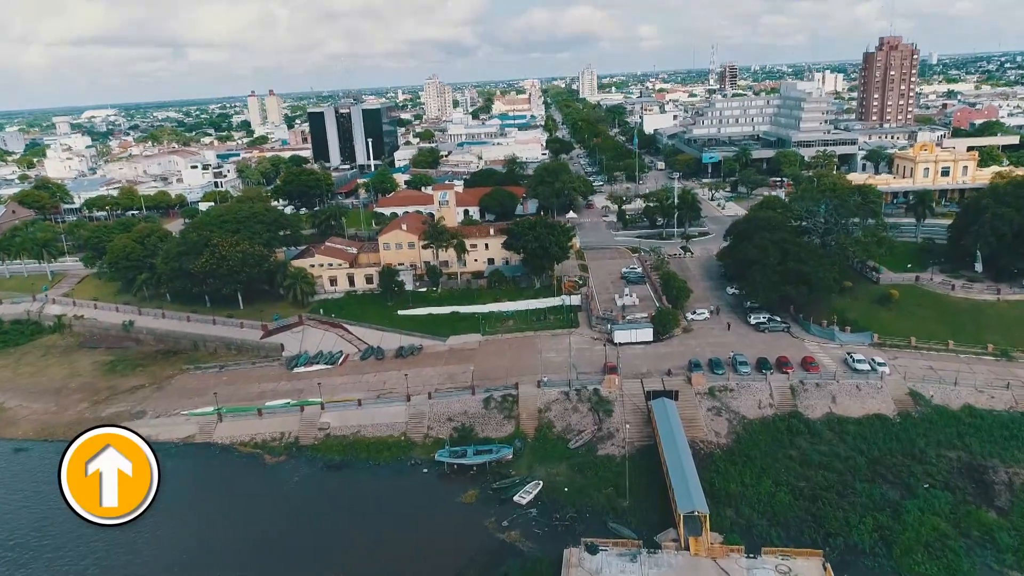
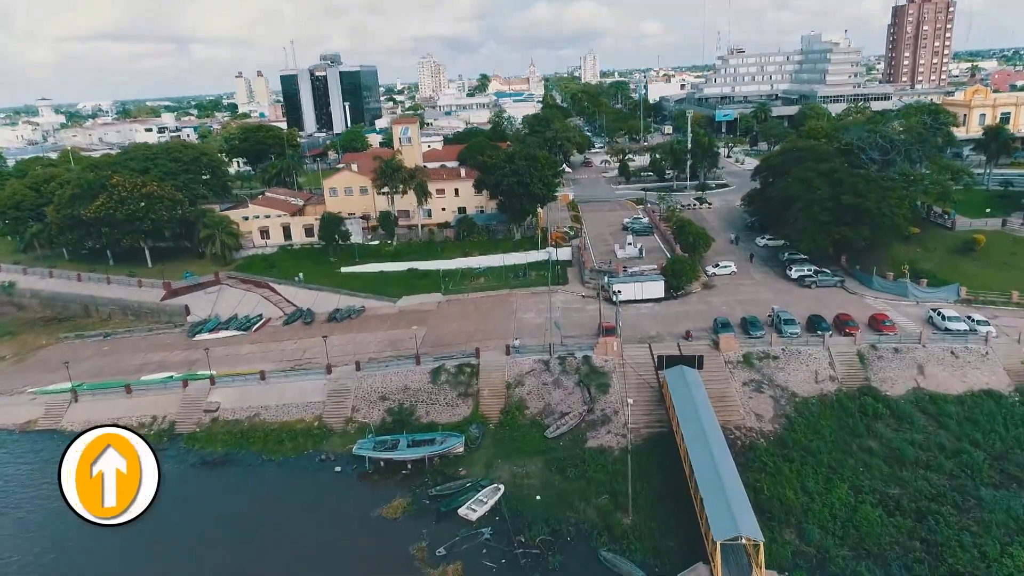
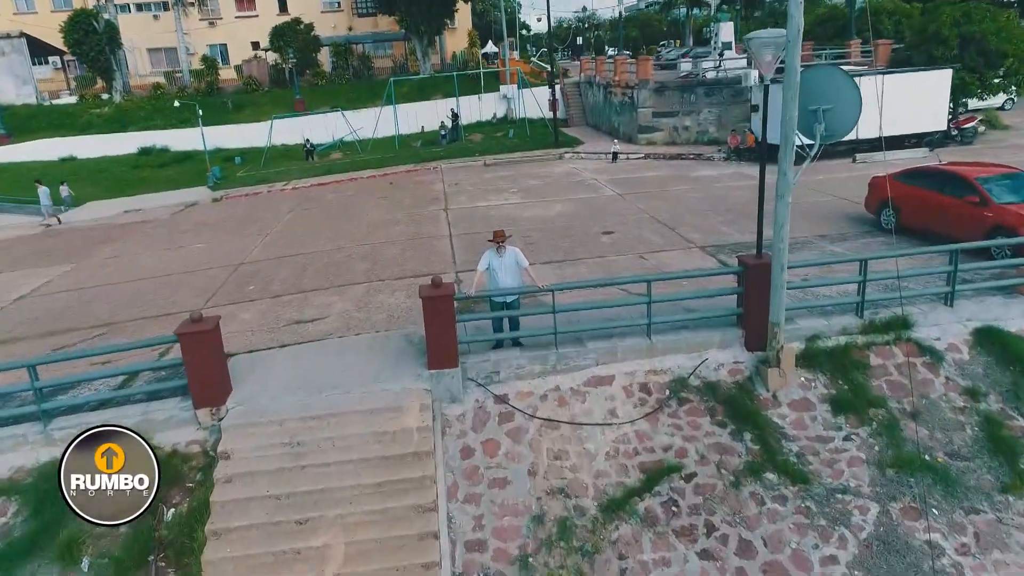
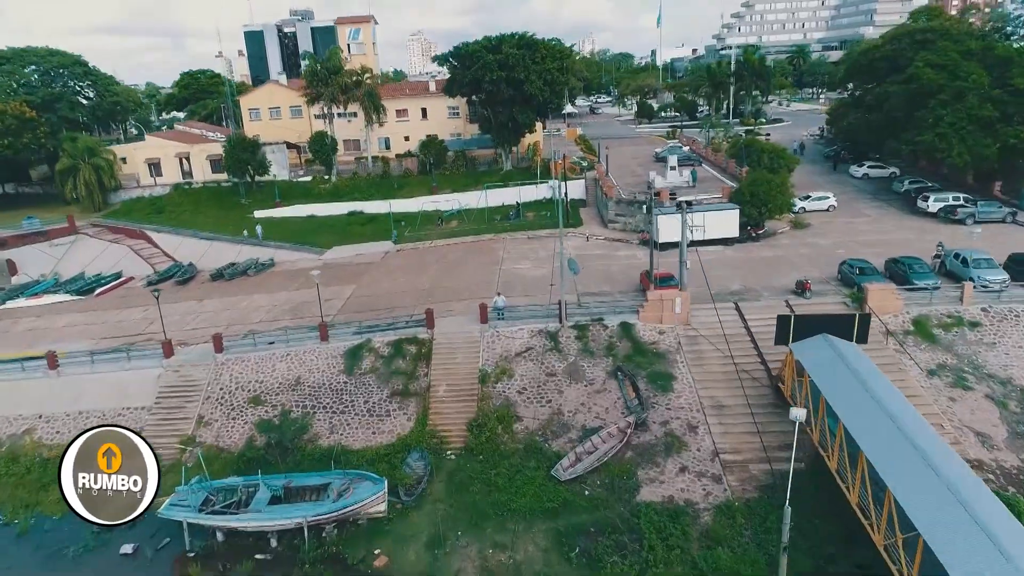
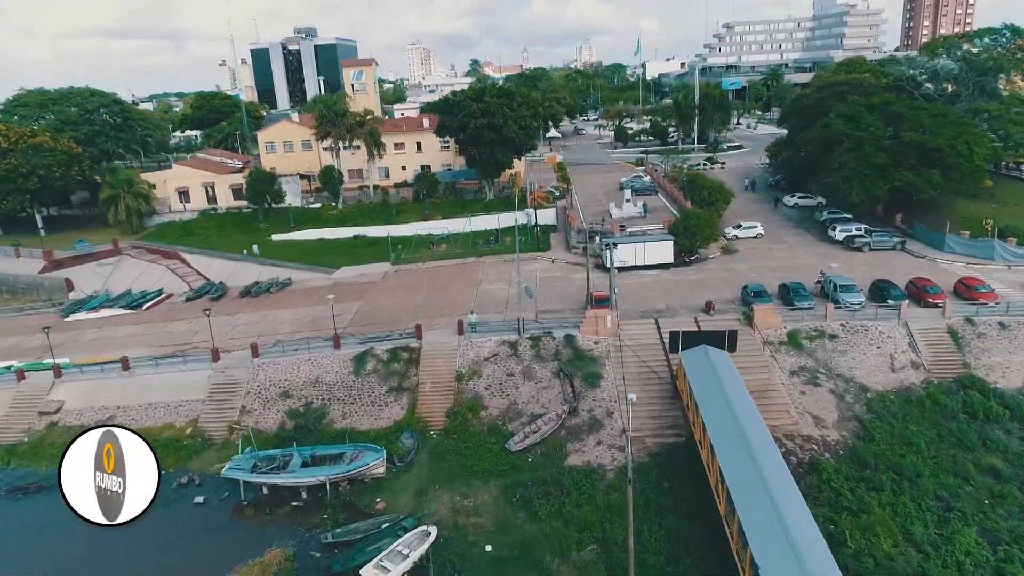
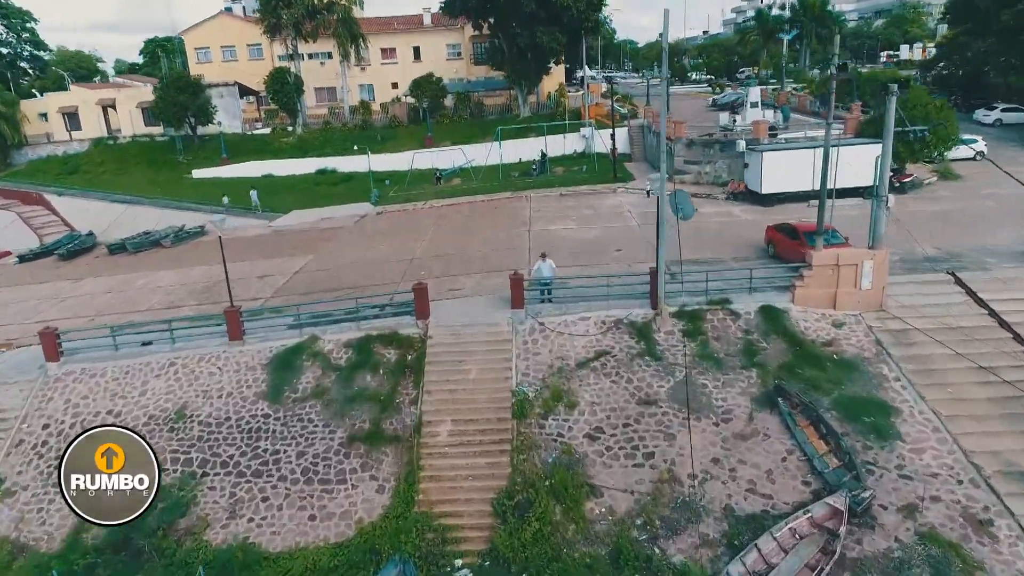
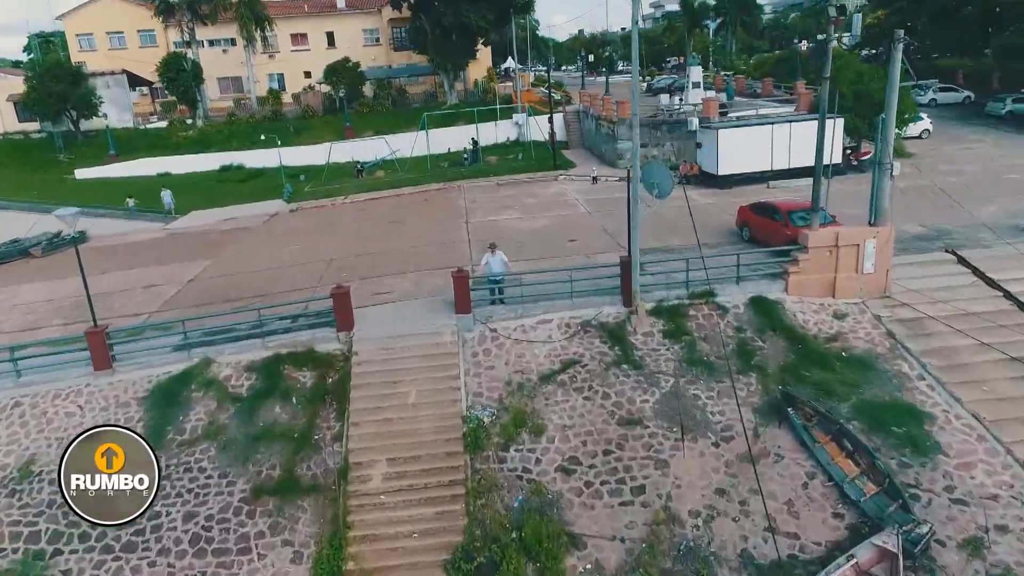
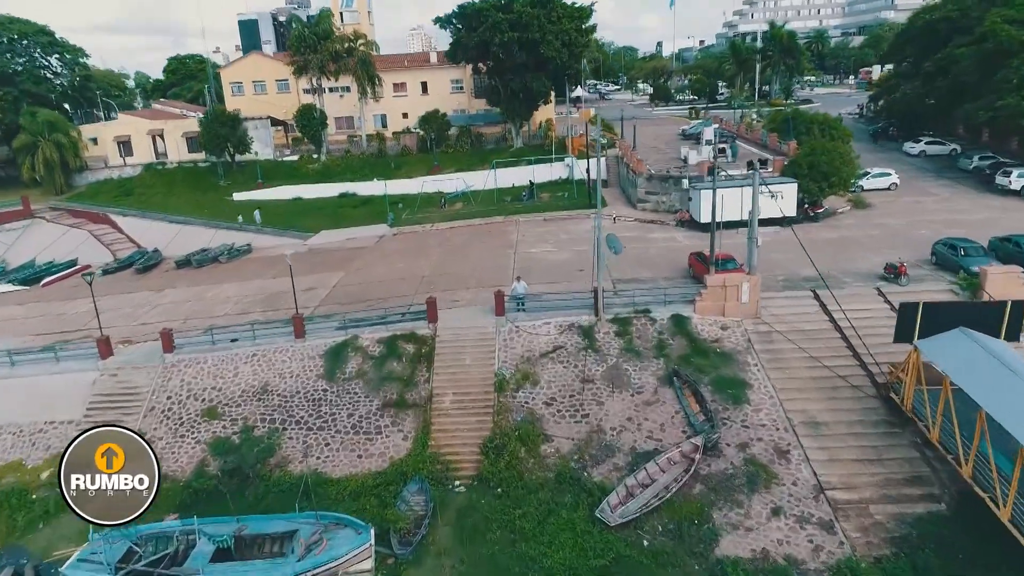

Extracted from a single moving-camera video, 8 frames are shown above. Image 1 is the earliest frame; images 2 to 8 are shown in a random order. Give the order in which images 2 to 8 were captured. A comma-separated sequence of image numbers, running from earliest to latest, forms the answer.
2, 5, 4, 8, 6, 7, 3
